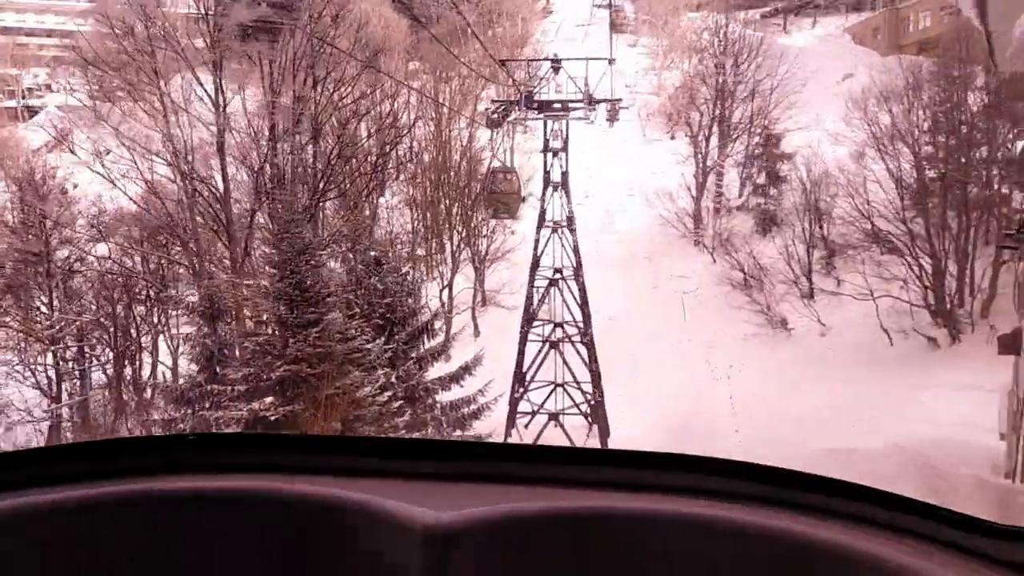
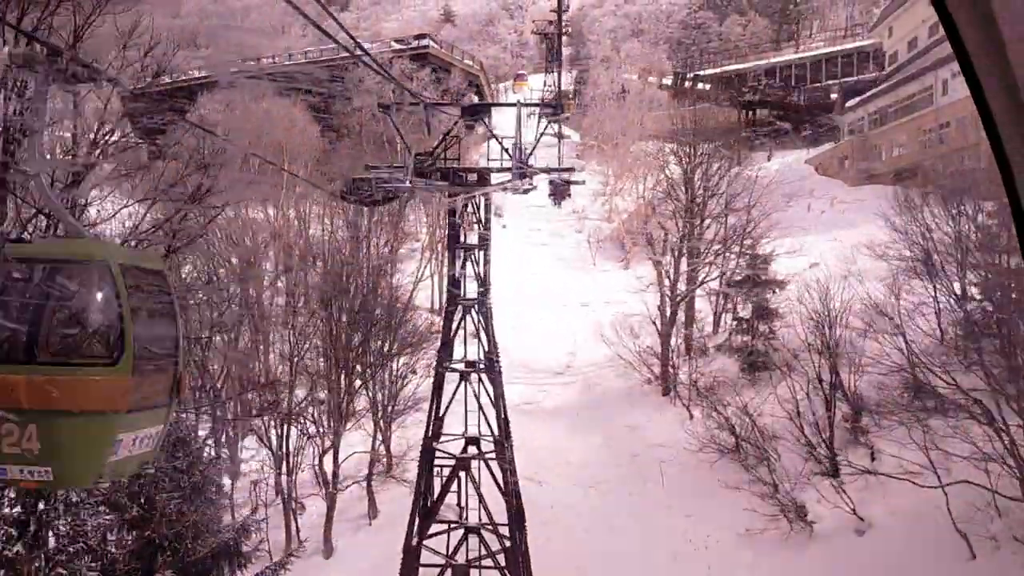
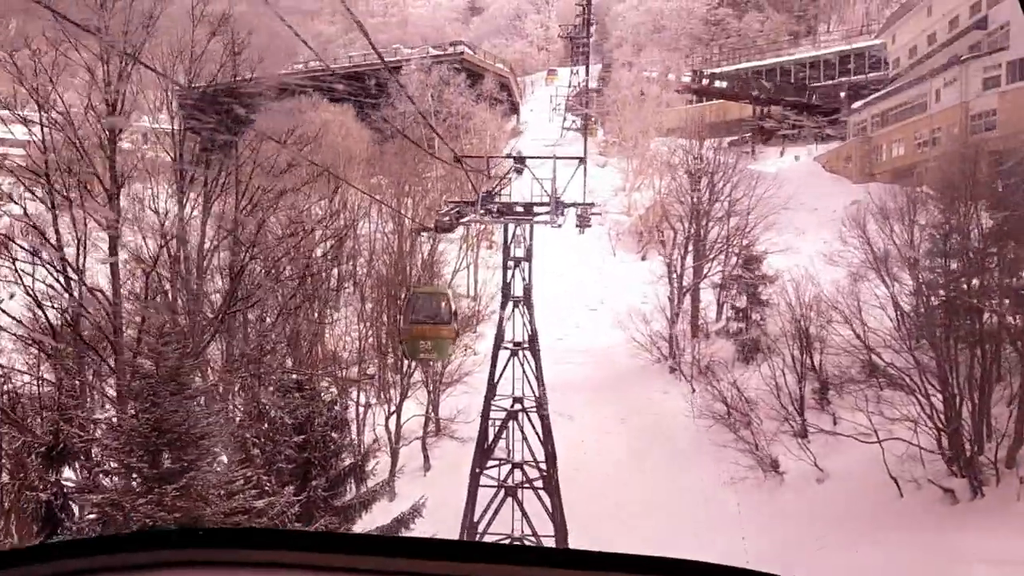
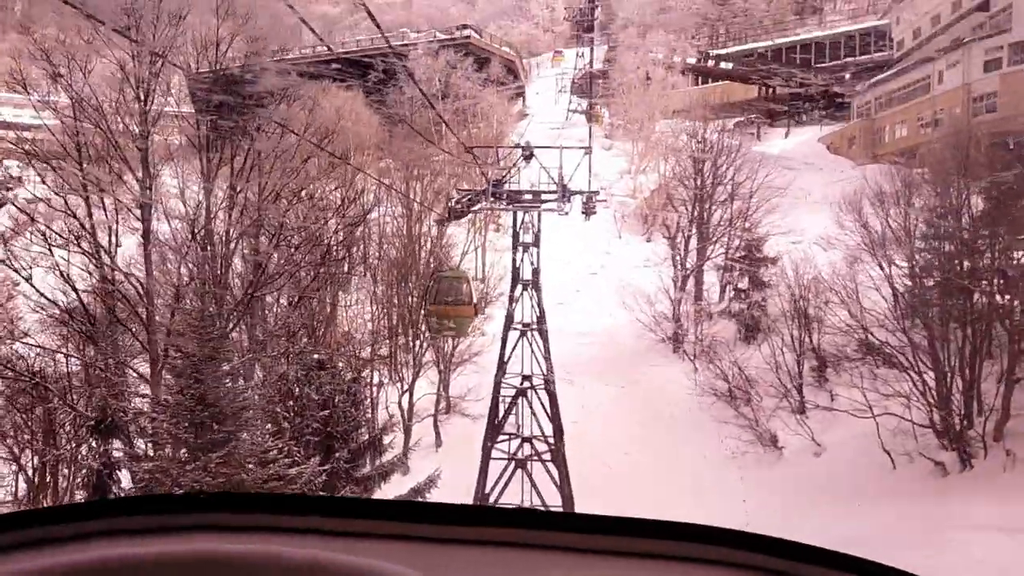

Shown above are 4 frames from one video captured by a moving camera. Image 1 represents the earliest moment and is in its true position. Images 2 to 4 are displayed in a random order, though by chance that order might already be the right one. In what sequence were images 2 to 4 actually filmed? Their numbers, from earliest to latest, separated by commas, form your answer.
4, 3, 2
